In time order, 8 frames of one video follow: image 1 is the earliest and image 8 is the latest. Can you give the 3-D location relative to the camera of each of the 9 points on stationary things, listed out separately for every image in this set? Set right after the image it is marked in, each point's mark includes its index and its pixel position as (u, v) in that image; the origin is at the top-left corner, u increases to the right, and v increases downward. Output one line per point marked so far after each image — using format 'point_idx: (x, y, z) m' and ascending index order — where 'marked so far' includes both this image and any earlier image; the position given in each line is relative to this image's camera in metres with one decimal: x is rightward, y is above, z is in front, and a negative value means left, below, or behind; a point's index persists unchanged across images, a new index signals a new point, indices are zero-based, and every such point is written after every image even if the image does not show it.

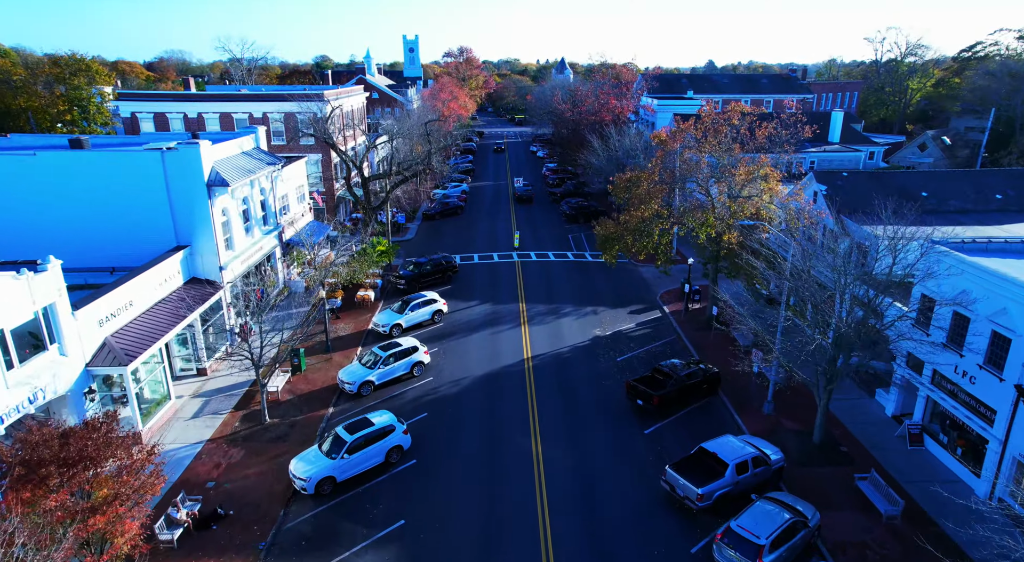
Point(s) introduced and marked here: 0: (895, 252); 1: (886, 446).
0: (+10.9, +0.8, +19.1) m
1: (+11.0, -4.9, +19.8) m
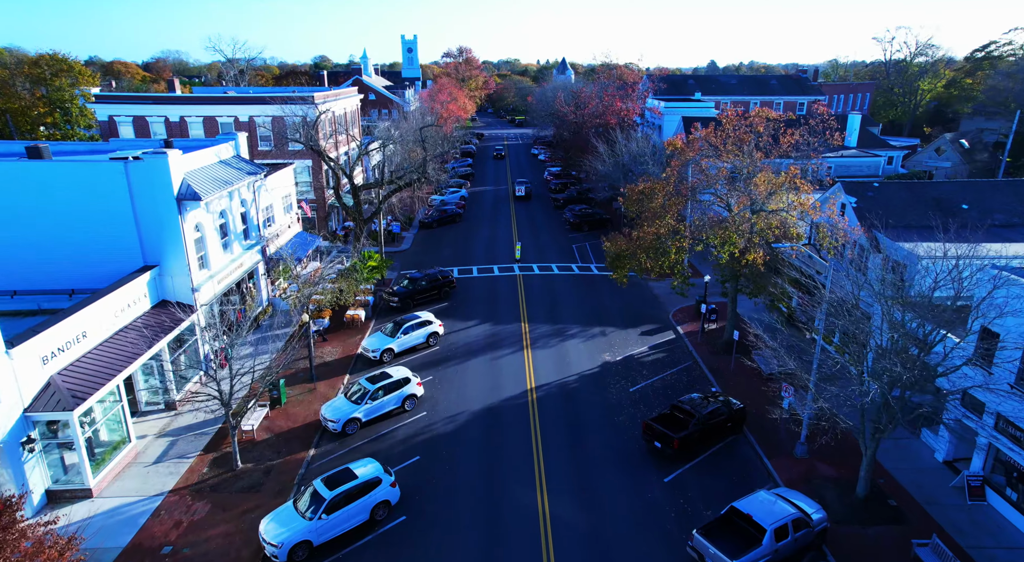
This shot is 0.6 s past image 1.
0: (+11.0, 0.0, +16.6) m
1: (+11.1, -5.7, +17.4) m
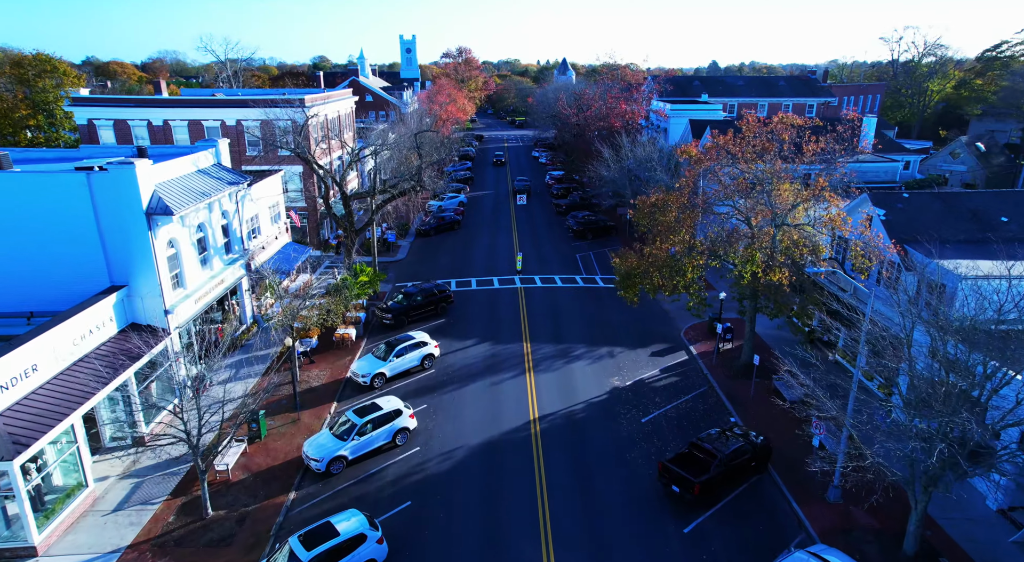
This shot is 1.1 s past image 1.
0: (+11.0, -0.7, +14.6) m
1: (+11.1, -6.4, +15.4) m
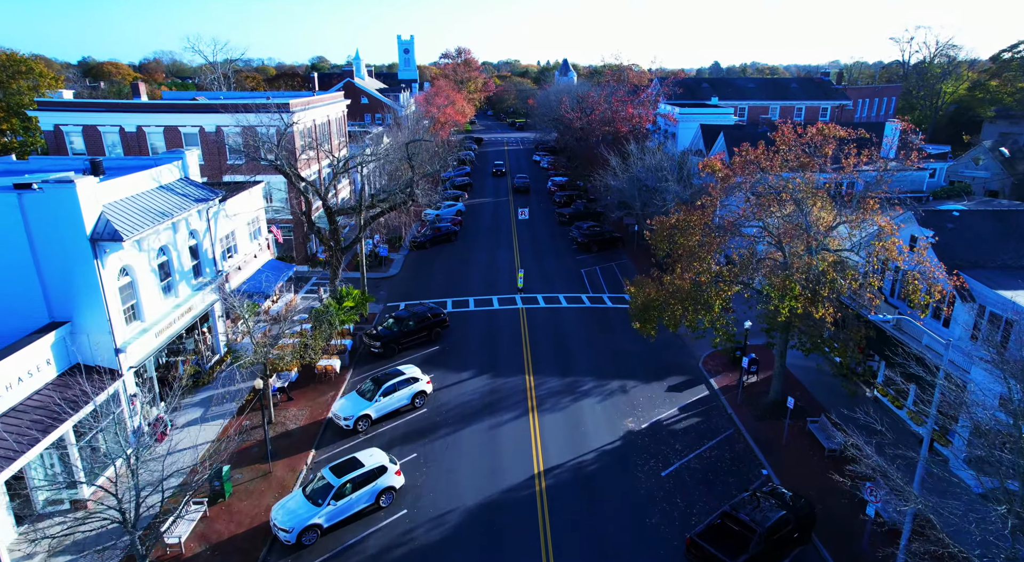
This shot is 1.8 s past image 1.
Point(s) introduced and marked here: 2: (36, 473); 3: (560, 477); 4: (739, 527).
0: (+11.1, -1.7, +11.8) m
1: (+11.2, -7.4, +12.6) m
2: (-11.9, -4.8, +16.8) m
3: (+1.4, -5.7, +19.6) m
4: (+5.4, -5.8, +16.1) m
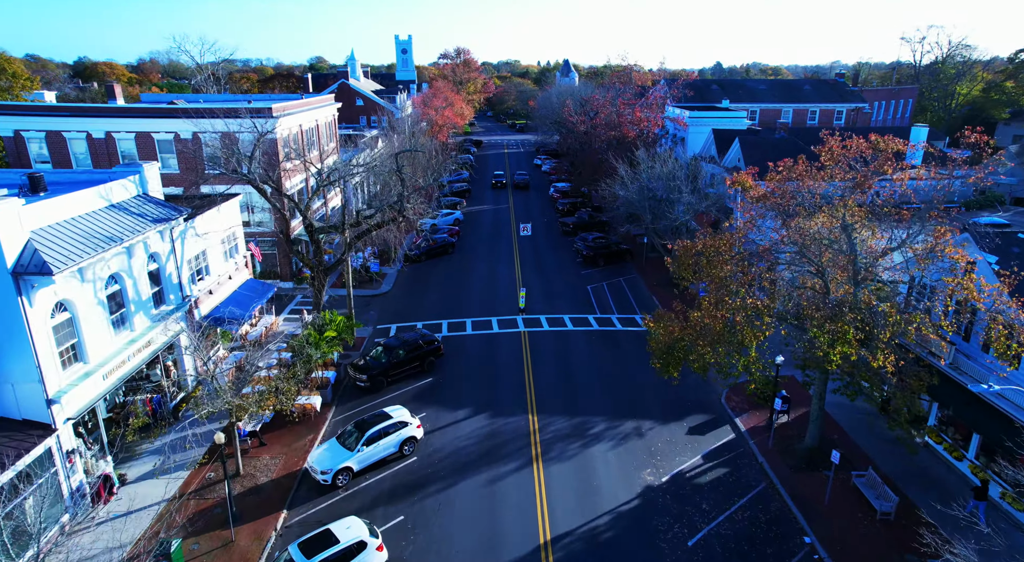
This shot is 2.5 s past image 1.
0: (+11.1, -2.6, +9.0) m
1: (+11.2, -8.3, +9.8) m
2: (-11.8, -5.8, +14.0) m
3: (+1.5, -6.6, +16.8) m
4: (+5.5, -6.8, +13.3) m
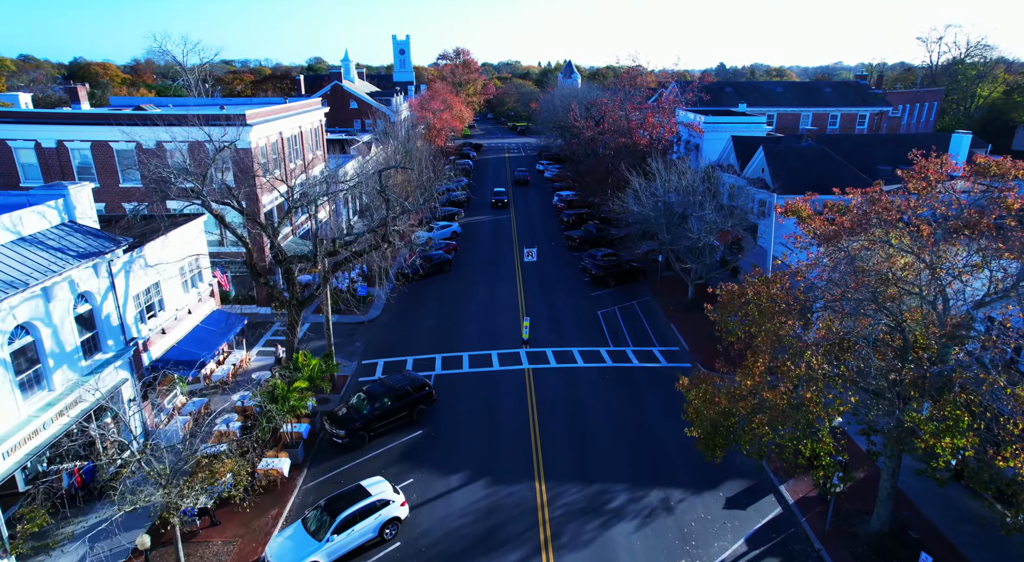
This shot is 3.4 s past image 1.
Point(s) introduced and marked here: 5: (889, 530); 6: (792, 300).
0: (+11.2, -3.8, +5.4) m
1: (+11.3, -9.5, +6.1) m
2: (-11.7, -7.0, +10.3) m
3: (+1.6, -7.9, +13.2) m
4: (+5.6, -8.0, +9.6) m
5: (+9.4, -6.3, +16.7) m
6: (+6.2, -0.4, +14.6) m
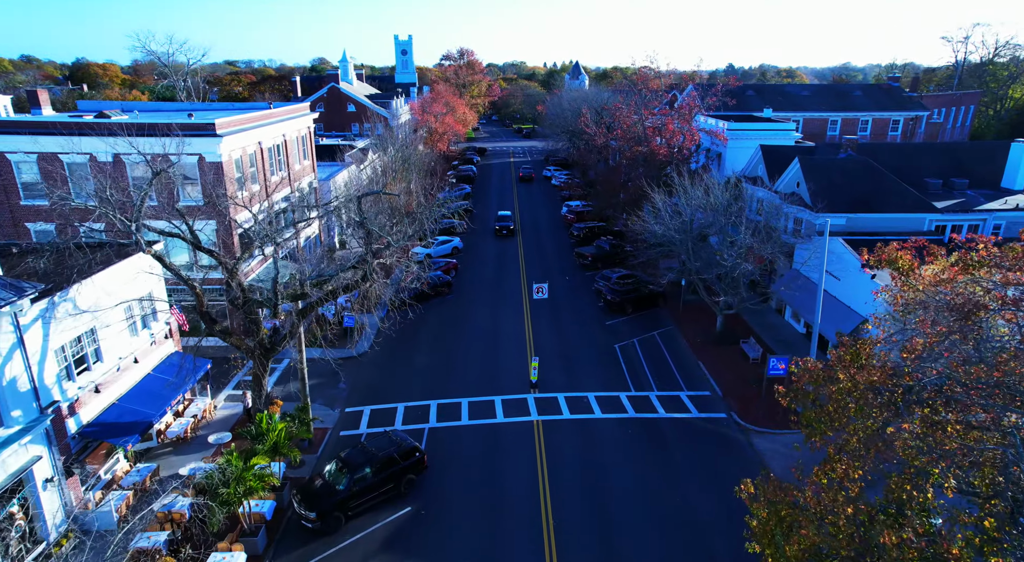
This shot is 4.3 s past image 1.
0: (+11.3, -5.1, +1.4) m
1: (+11.4, -10.8, +2.2) m
2: (-11.6, -8.2, +6.6) m
3: (+1.7, -9.1, +9.3) m
4: (+5.7, -9.3, +5.8) m
5: (+9.5, -7.6, +12.8) m
6: (+6.4, -1.7, +10.7) m
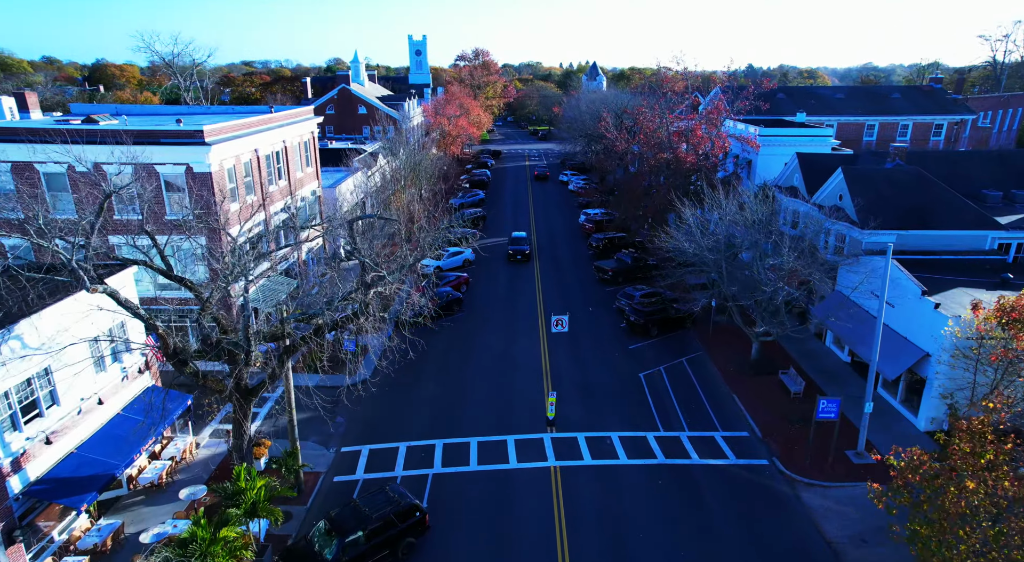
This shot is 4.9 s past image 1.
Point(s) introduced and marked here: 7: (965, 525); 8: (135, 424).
0: (+11.2, -6.1, -1.4) m
1: (+11.3, -11.7, -0.6) m
2: (-11.6, -9.0, +4.3) m
3: (+1.8, -10.0, +6.7) m
4: (+5.7, -10.2, +3.1) m
5: (+9.7, -8.5, +10.0) m
6: (+6.5, -2.6, +8.0) m
7: (+5.9, -2.9, +8.5) m
8: (-10.2, -4.0, +17.9) m
